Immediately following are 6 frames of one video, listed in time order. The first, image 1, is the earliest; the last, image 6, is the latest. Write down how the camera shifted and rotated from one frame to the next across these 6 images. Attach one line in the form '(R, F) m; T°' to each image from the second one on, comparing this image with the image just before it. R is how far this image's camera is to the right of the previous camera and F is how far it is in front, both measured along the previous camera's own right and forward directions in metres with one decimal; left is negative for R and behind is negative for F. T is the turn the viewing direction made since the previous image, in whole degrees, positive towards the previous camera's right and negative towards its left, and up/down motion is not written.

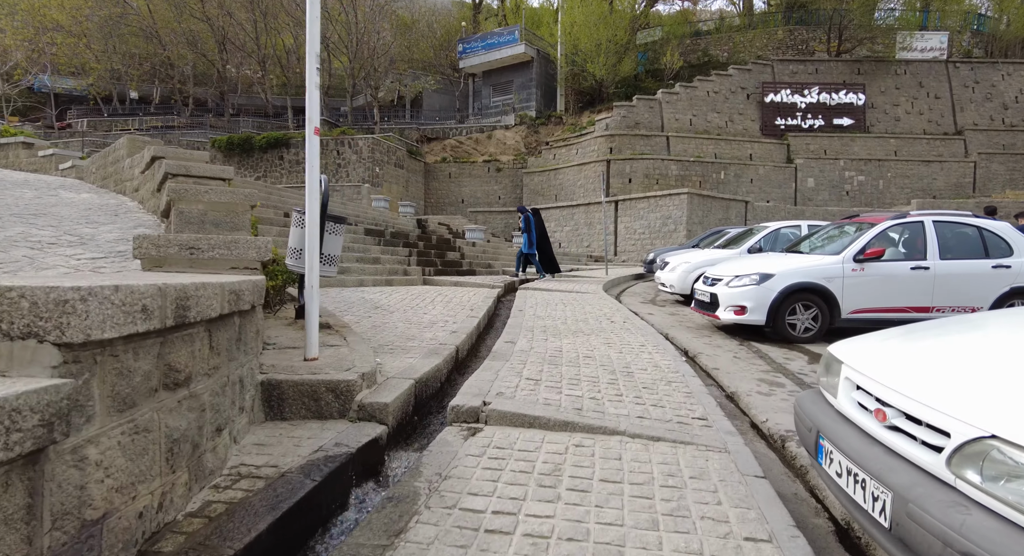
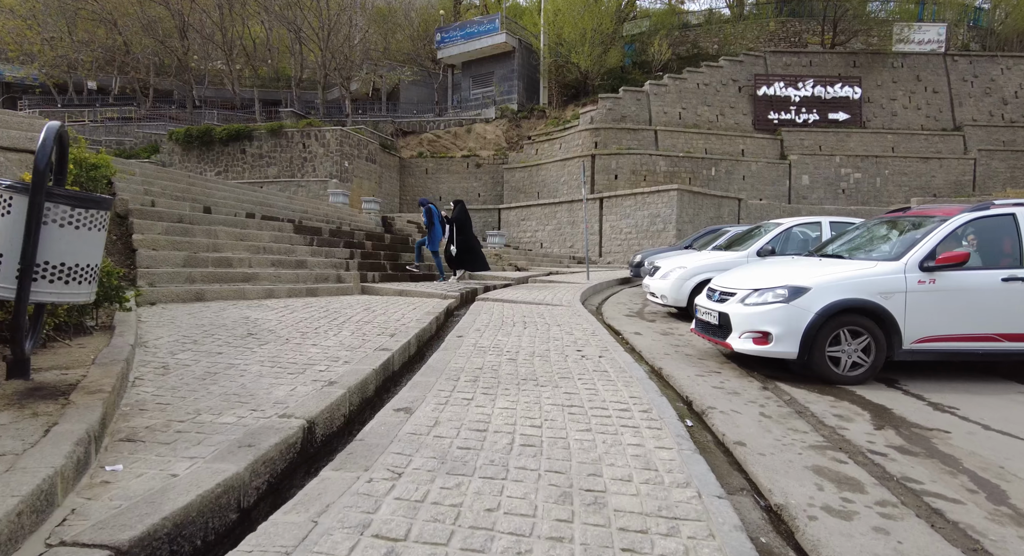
(+0.5, +1.8) m; +1°
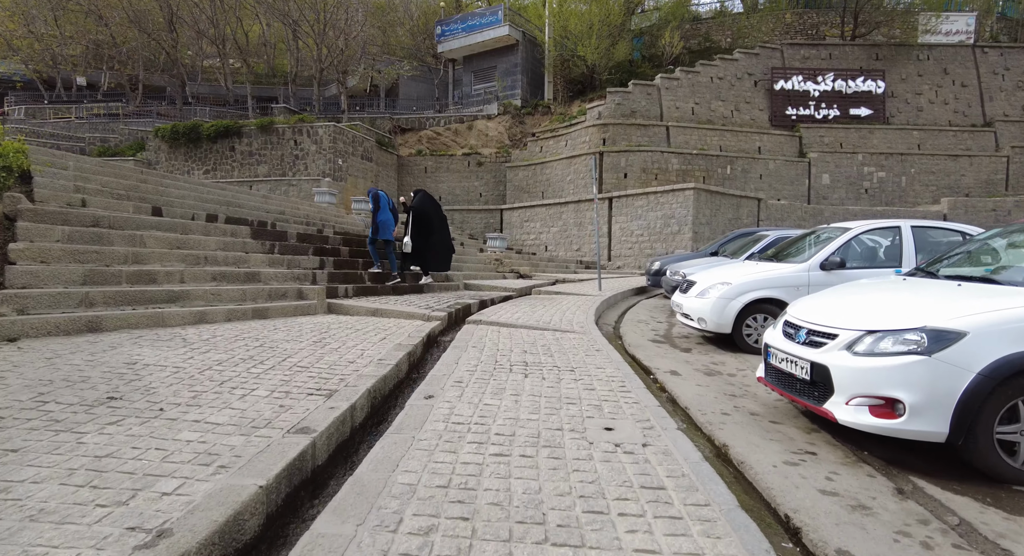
(+0.1, +1.6) m; 0°
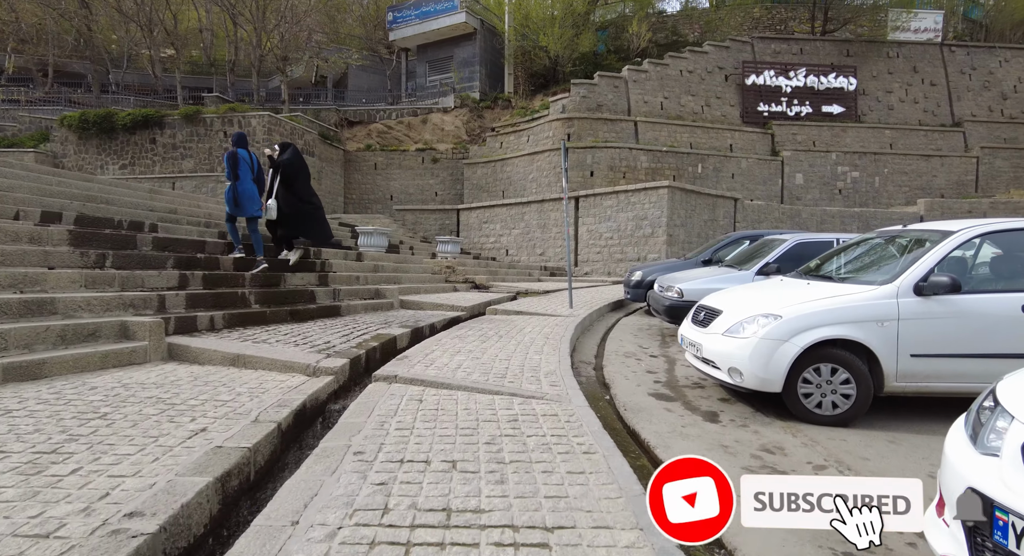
(+0.3, +2.3) m; +4°
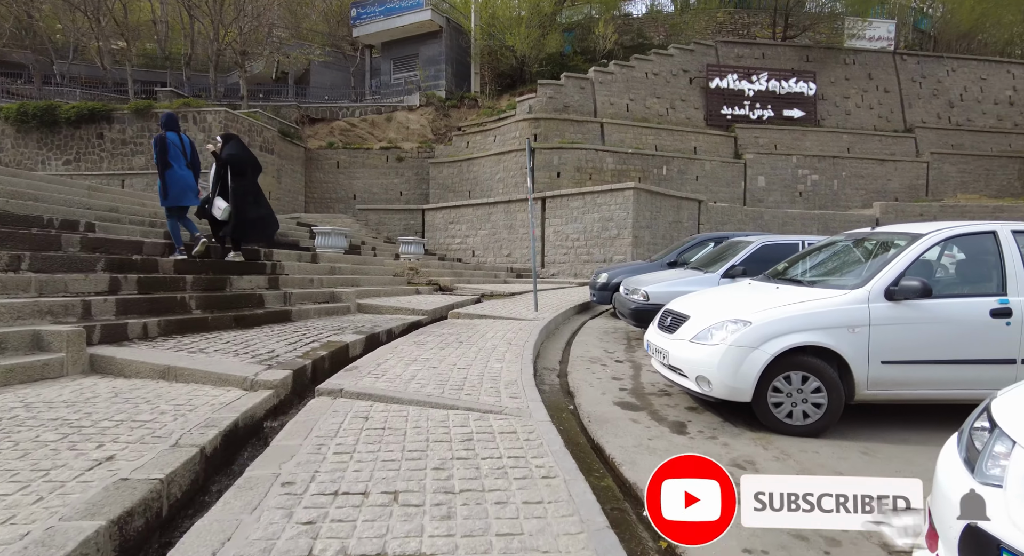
(+0.1, +0.3) m; +4°
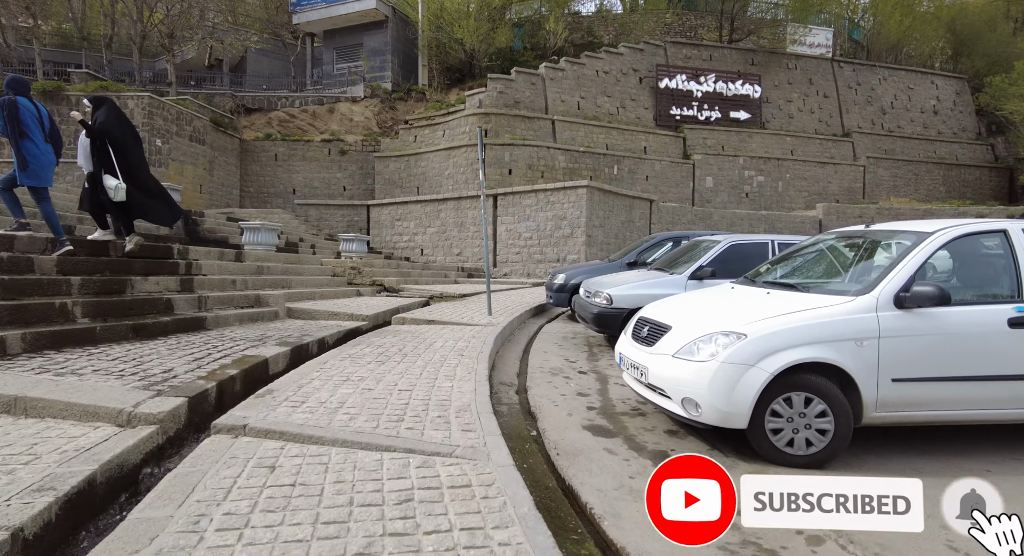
(0.0, +0.7) m; +6°
